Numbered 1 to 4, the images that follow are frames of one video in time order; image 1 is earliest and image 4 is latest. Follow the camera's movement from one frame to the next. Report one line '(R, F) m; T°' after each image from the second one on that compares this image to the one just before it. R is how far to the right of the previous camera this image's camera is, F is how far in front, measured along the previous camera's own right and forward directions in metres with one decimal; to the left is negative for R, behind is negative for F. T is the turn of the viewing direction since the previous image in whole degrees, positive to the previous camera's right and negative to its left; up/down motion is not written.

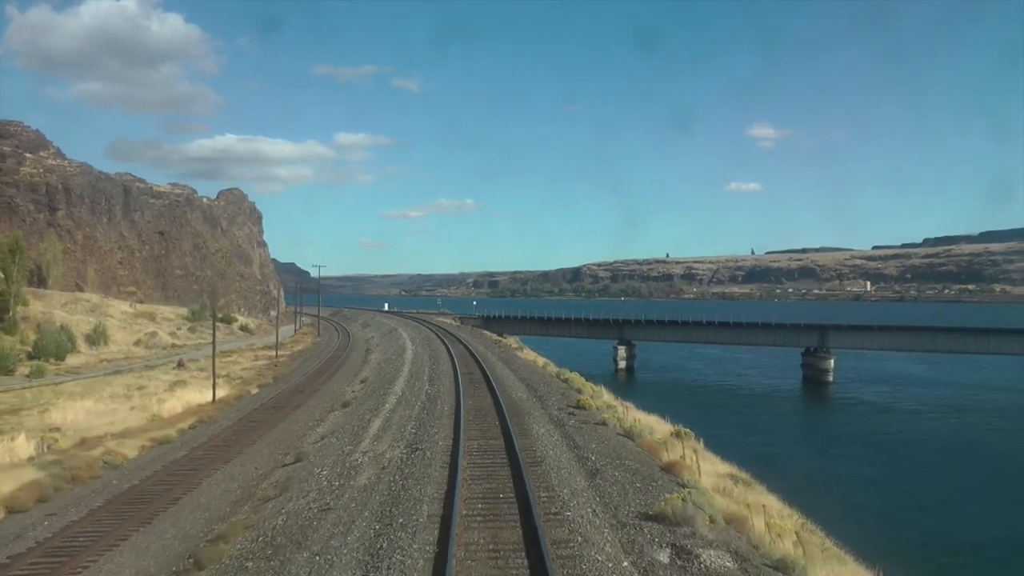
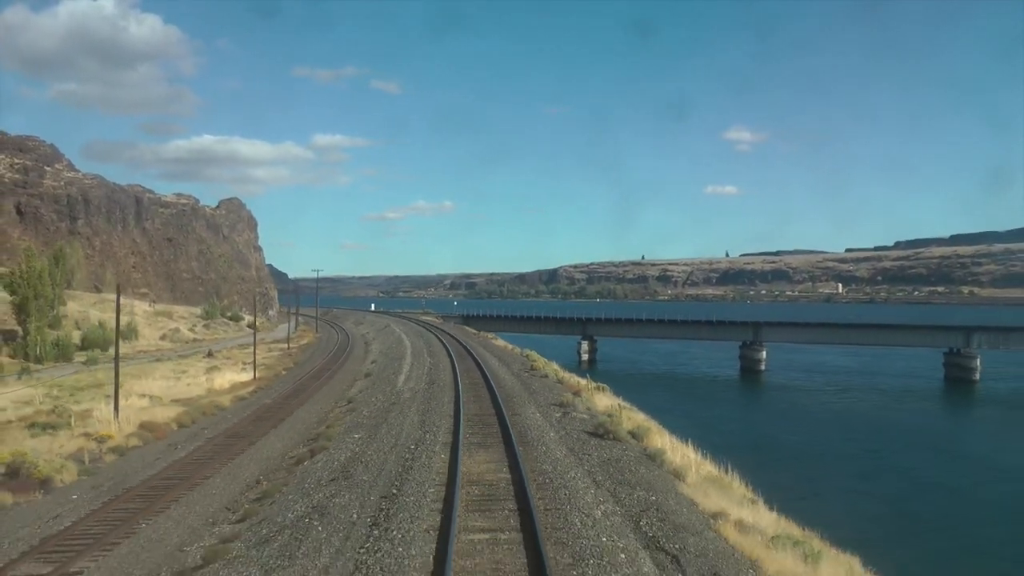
(0.0, -8.2) m; +2°
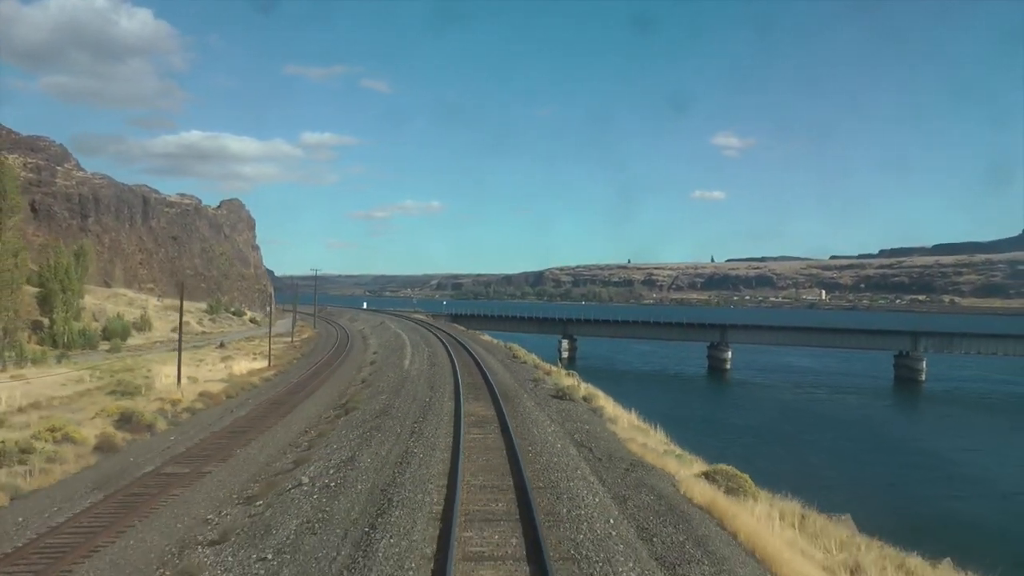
(0.0, -5.0) m; +1°
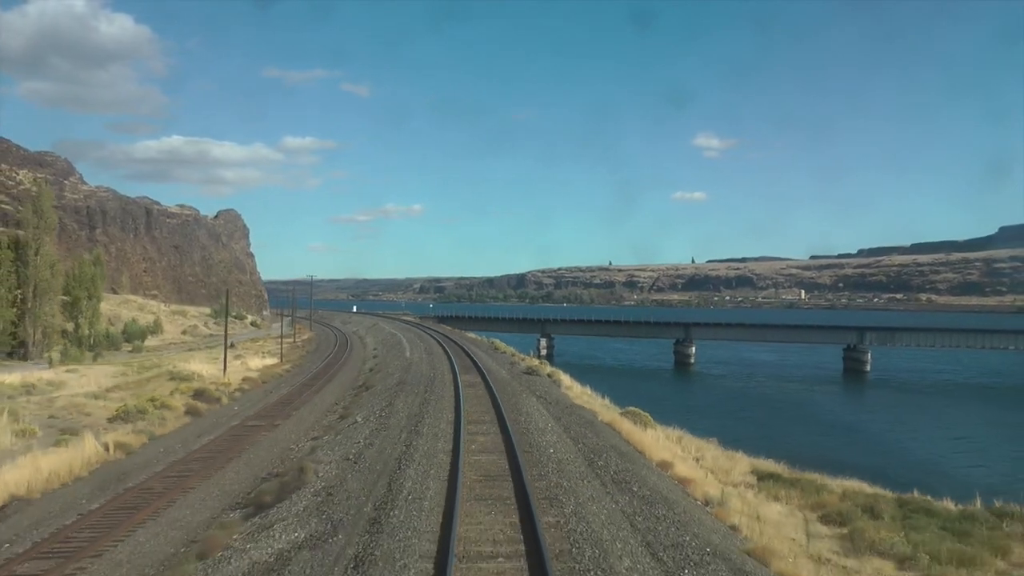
(+0.1, -6.1) m; +1°
